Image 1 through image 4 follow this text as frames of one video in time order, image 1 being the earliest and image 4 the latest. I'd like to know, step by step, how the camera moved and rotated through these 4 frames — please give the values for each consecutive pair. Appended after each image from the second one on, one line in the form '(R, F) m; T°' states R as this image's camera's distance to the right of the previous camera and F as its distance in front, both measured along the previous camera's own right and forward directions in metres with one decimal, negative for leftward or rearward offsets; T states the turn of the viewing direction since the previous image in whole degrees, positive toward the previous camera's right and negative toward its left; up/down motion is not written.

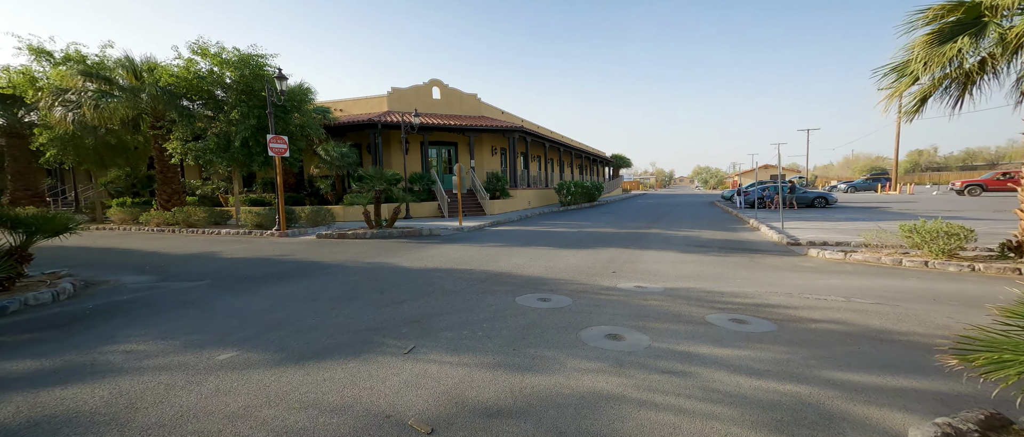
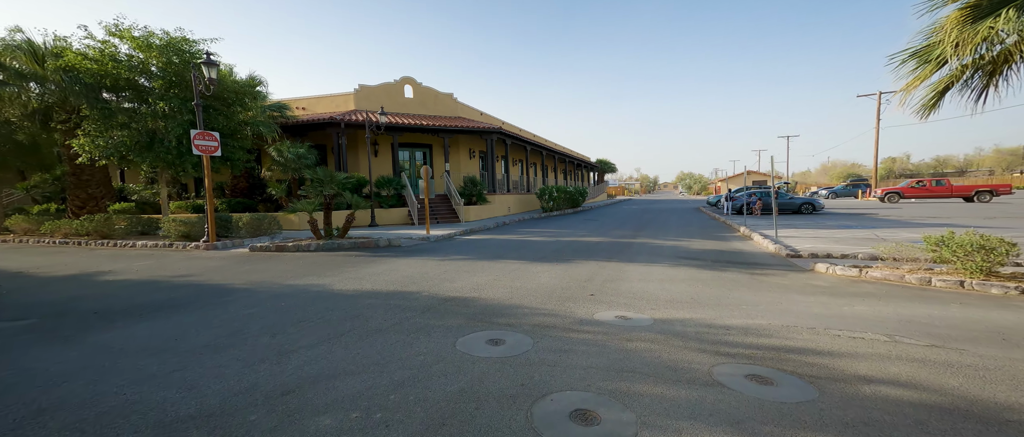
(+0.4, +1.4) m; +2°
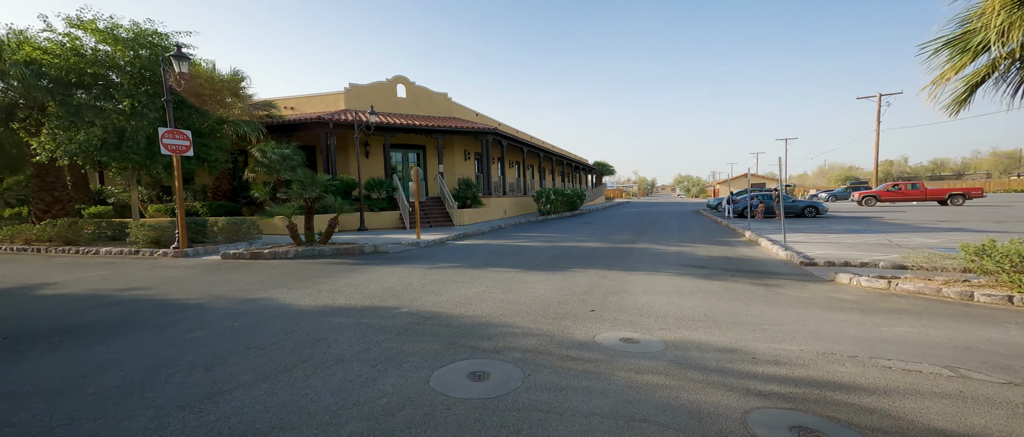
(+0.1, +0.7) m; 0°
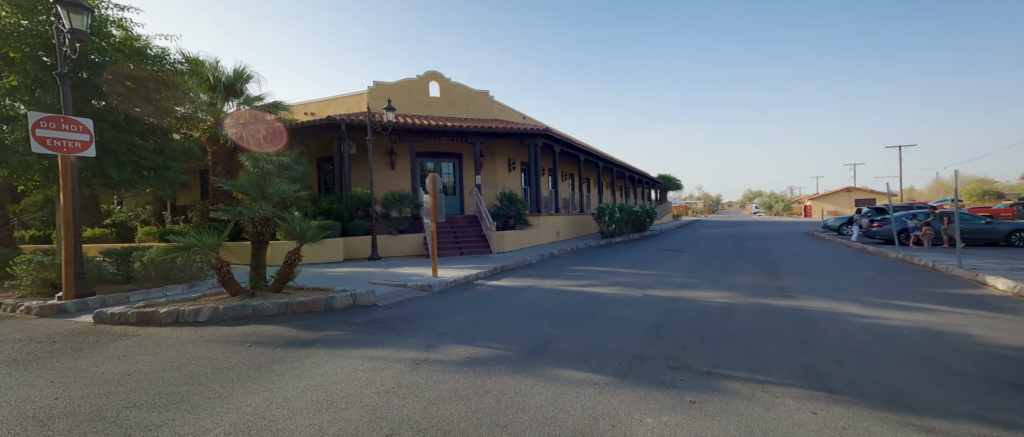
(-0.2, +4.7) m; -6°
